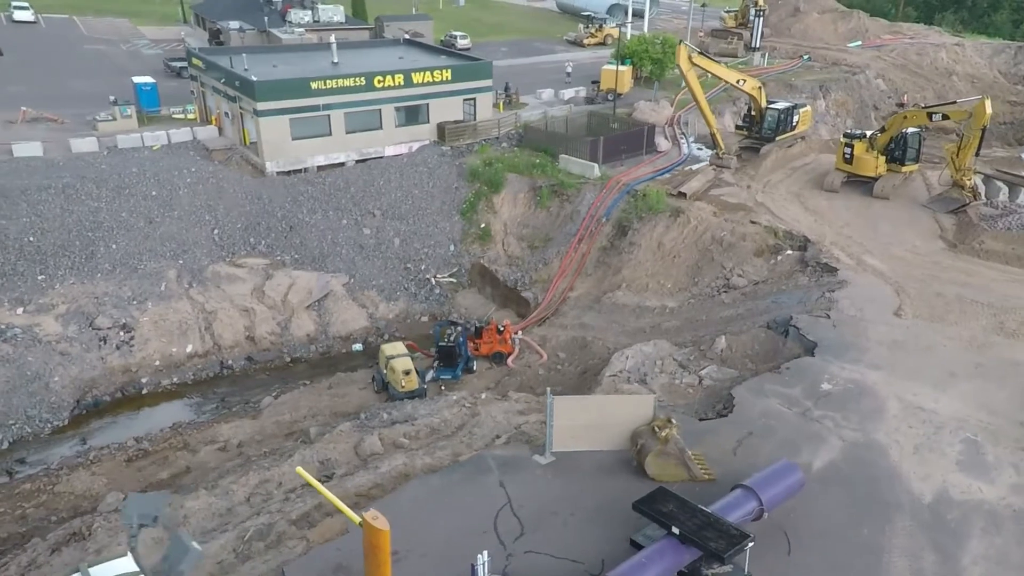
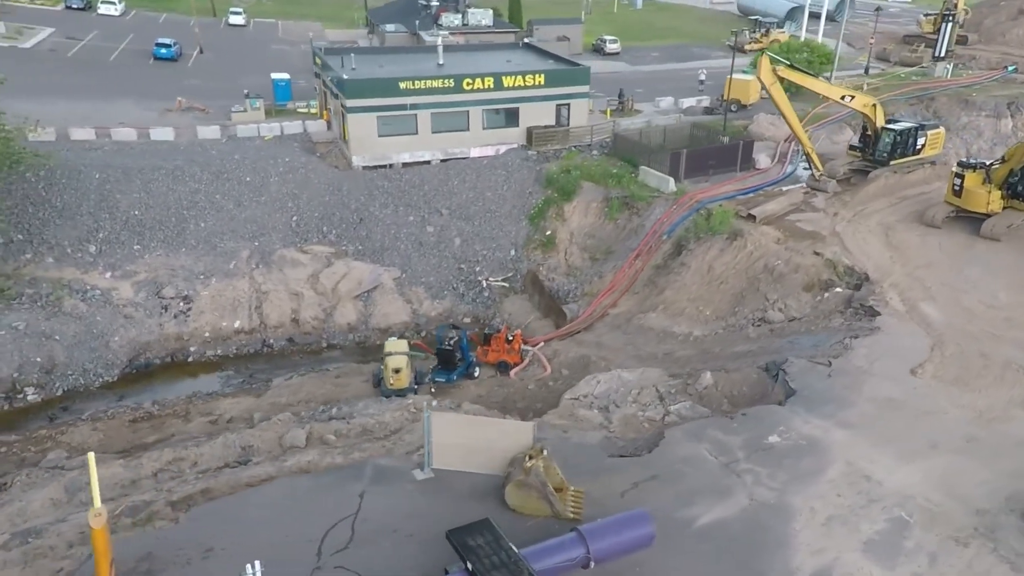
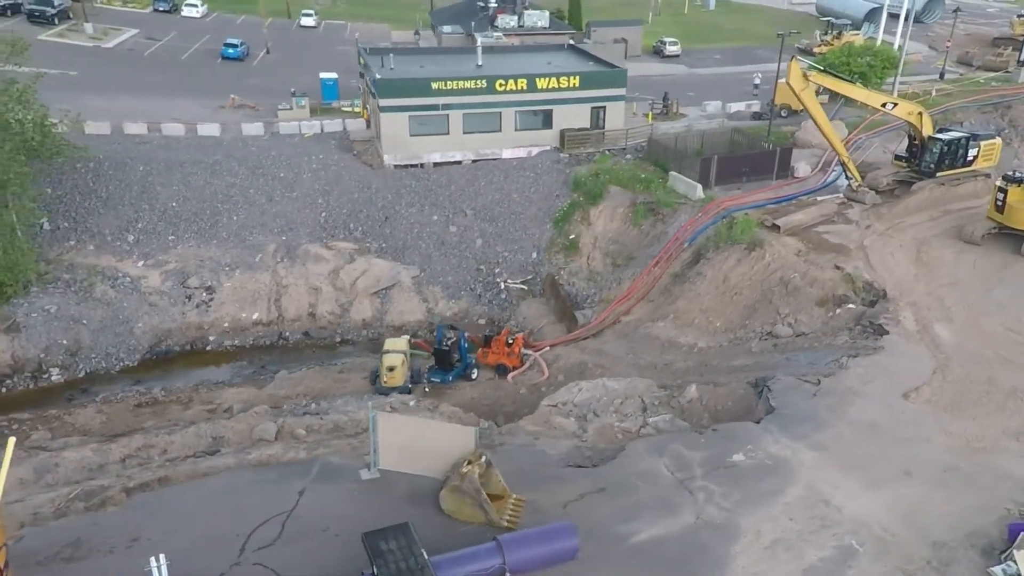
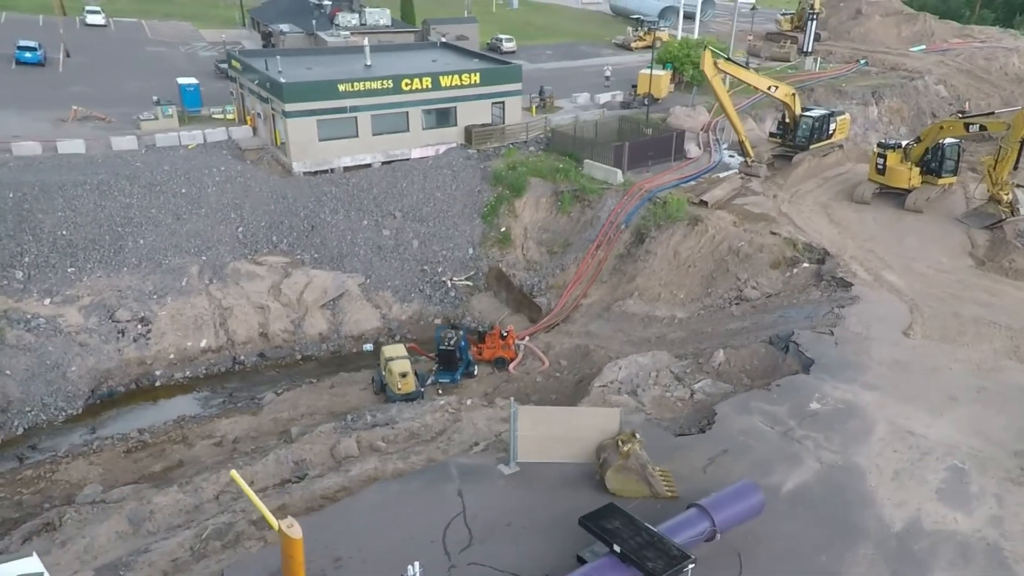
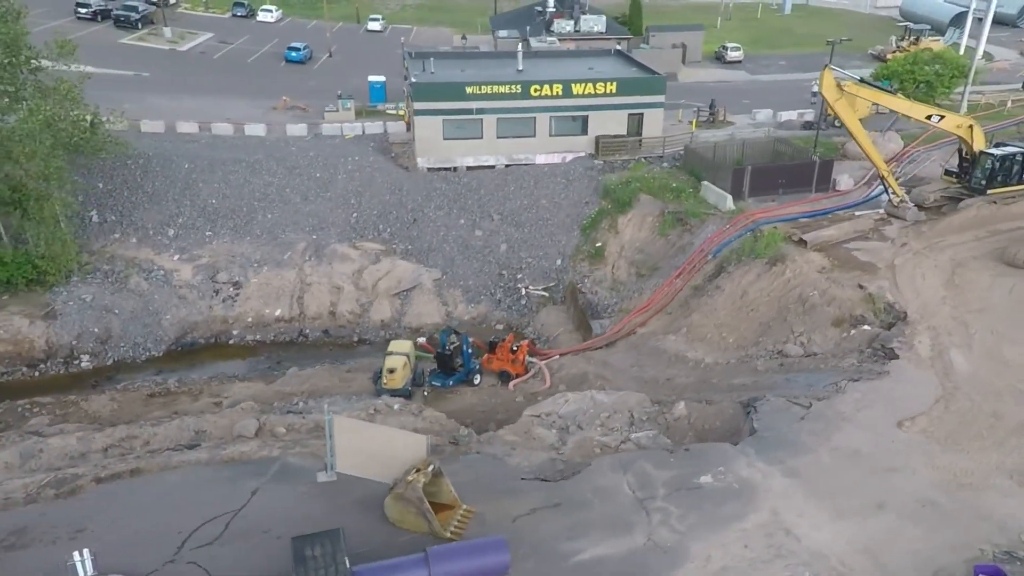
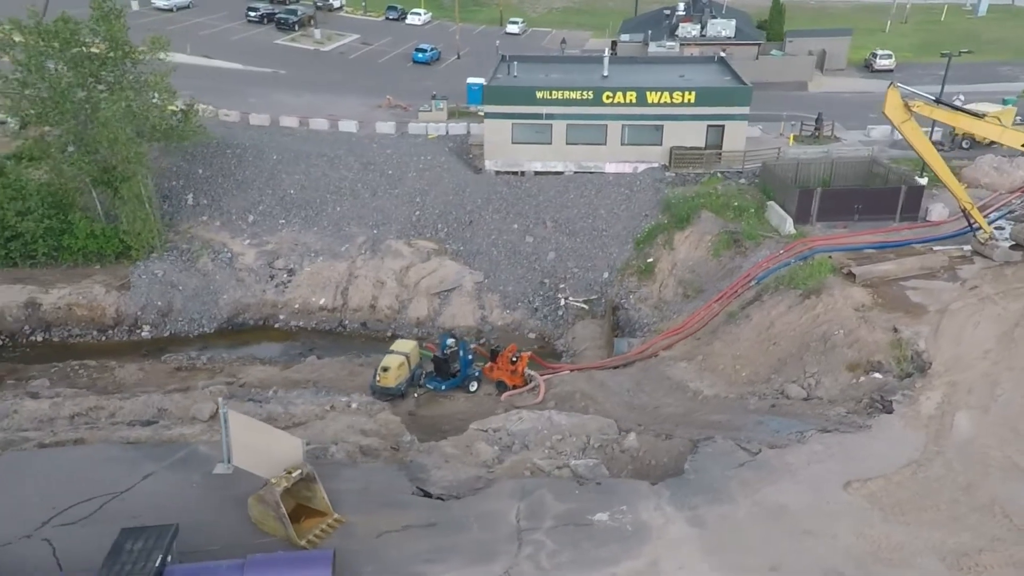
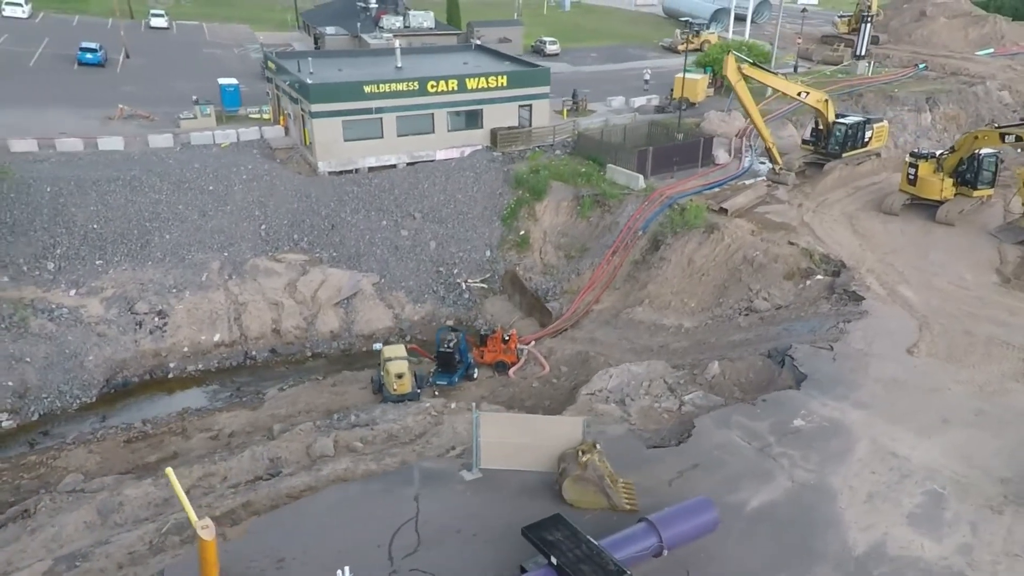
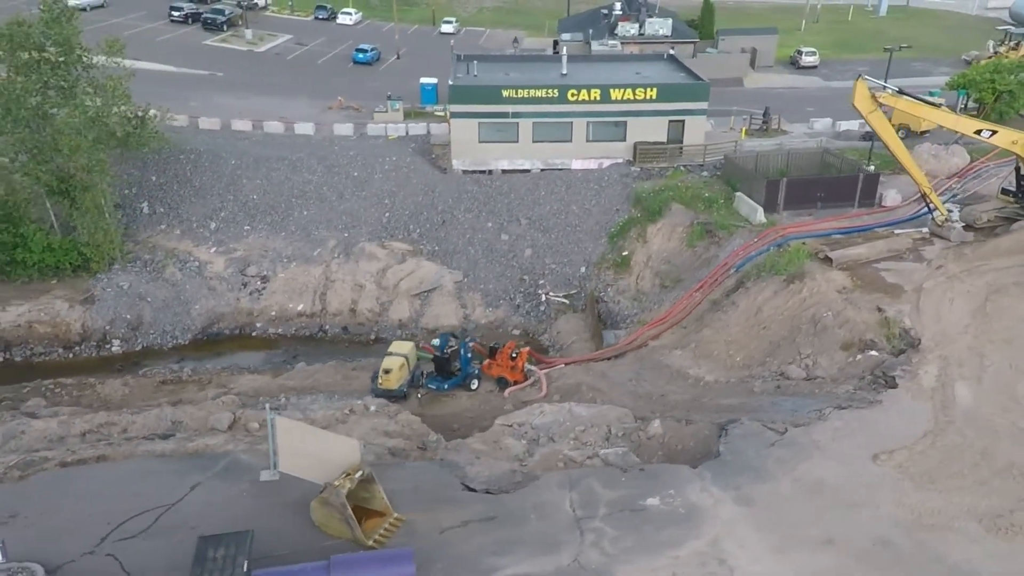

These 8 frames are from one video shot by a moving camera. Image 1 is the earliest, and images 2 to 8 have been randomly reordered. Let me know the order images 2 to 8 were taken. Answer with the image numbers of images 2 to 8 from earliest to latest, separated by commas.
4, 7, 2, 3, 5, 8, 6
